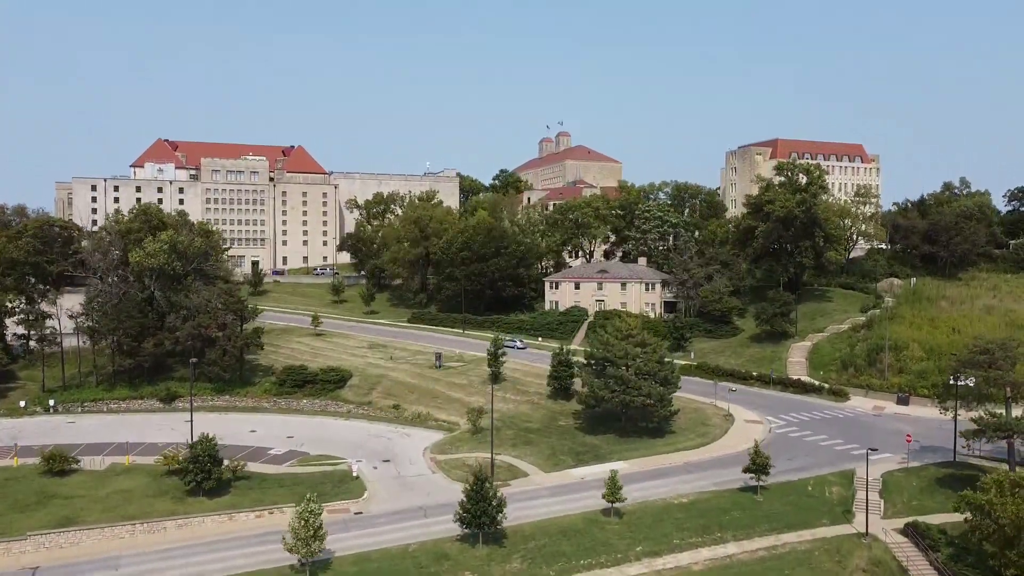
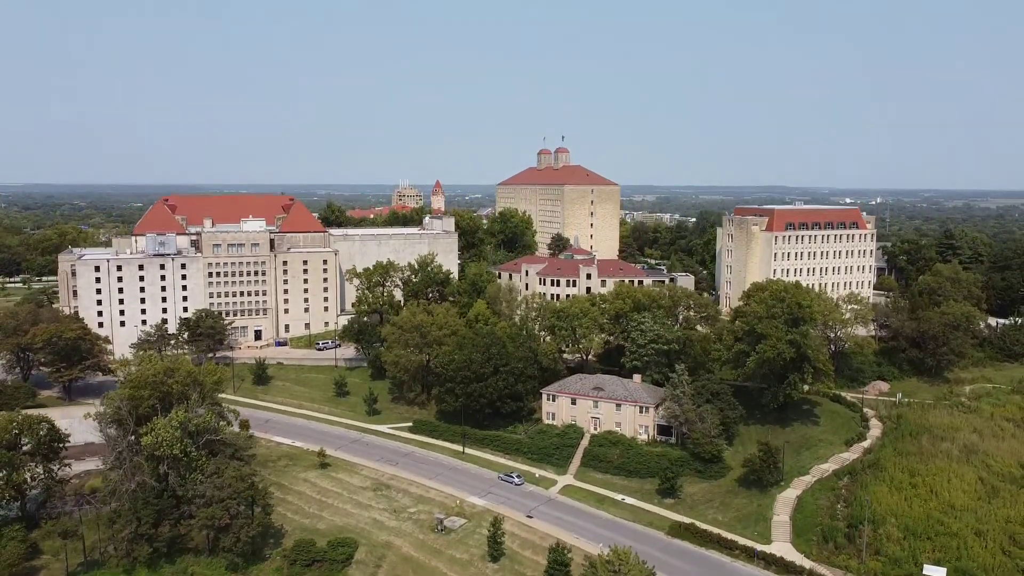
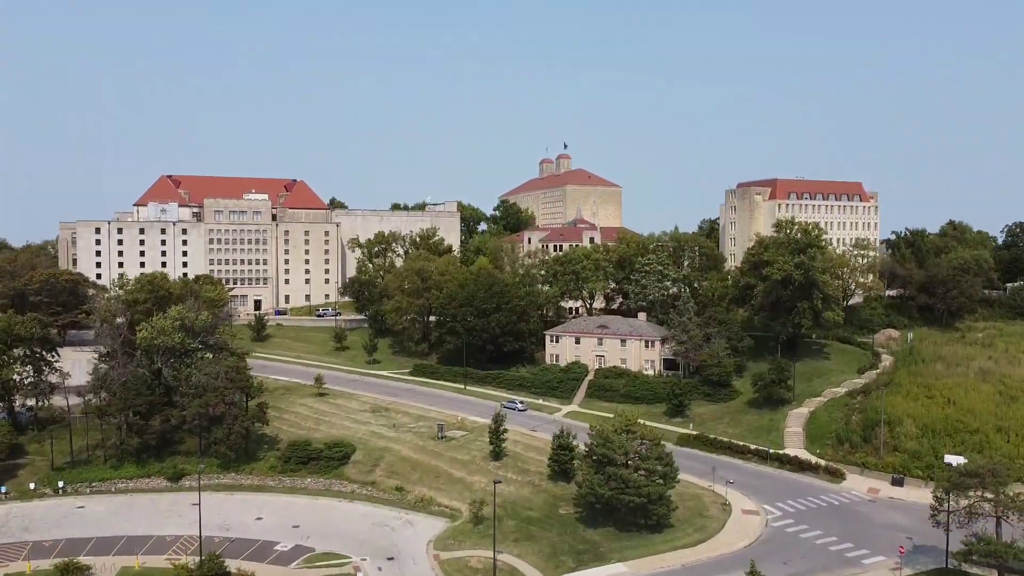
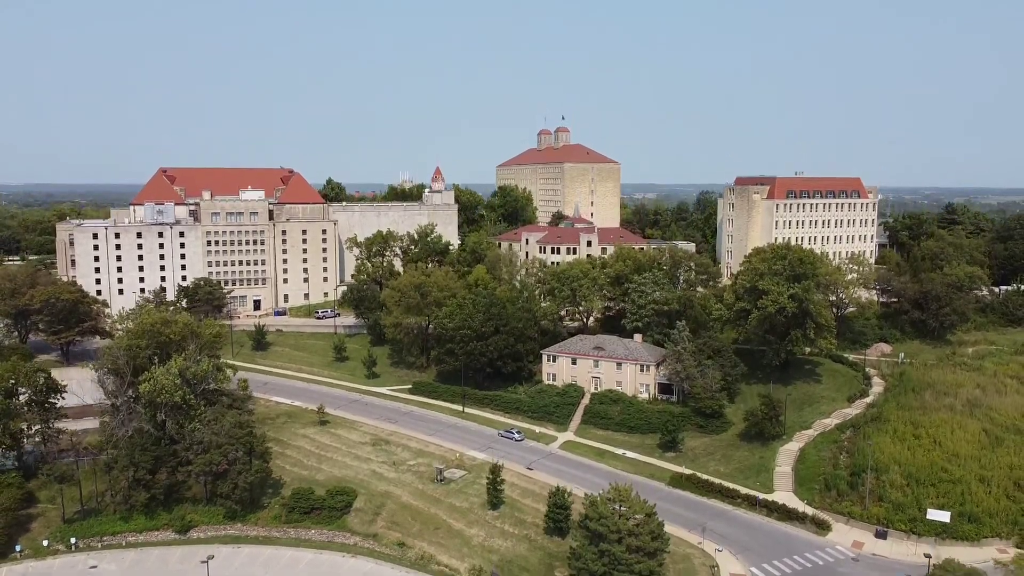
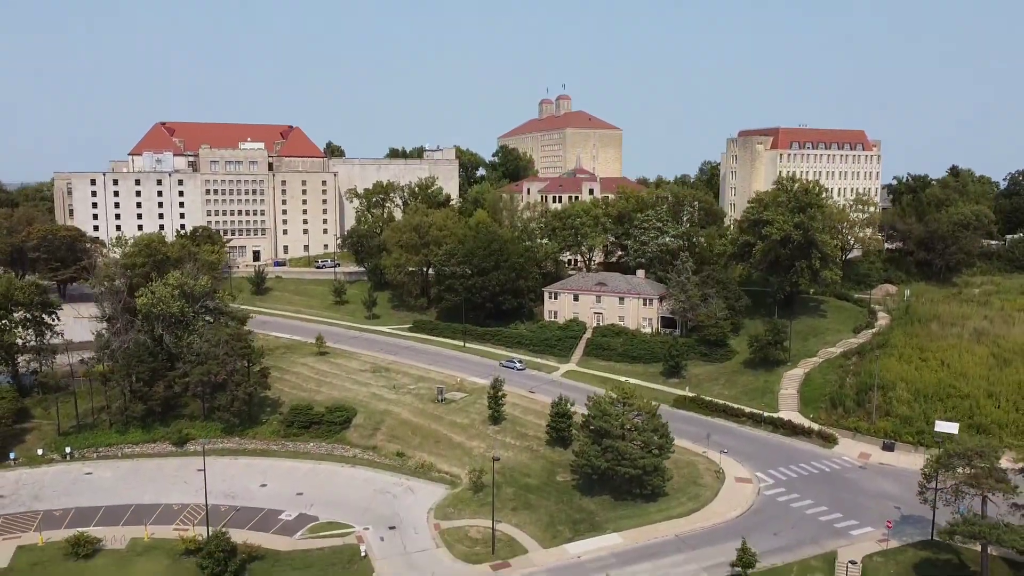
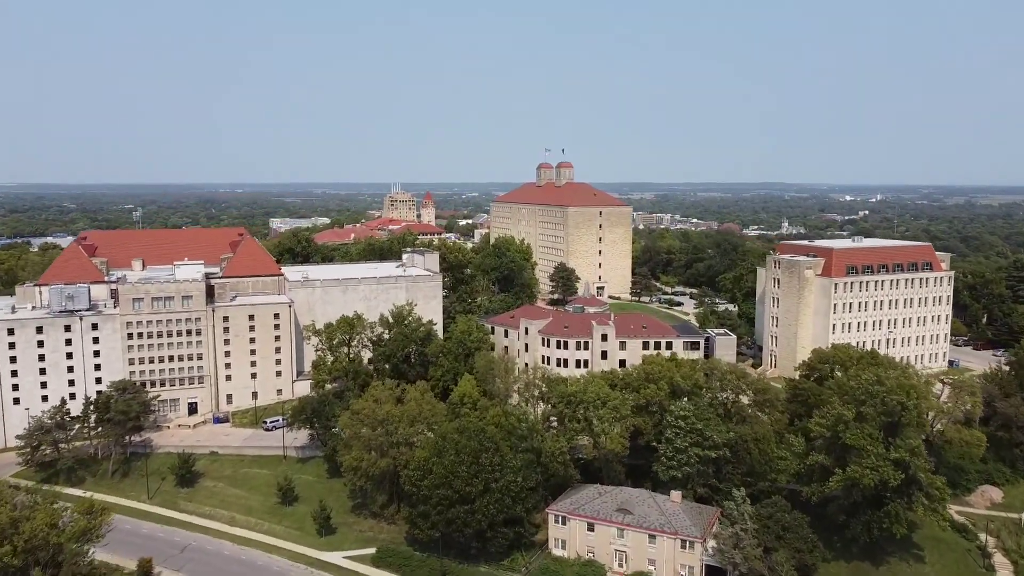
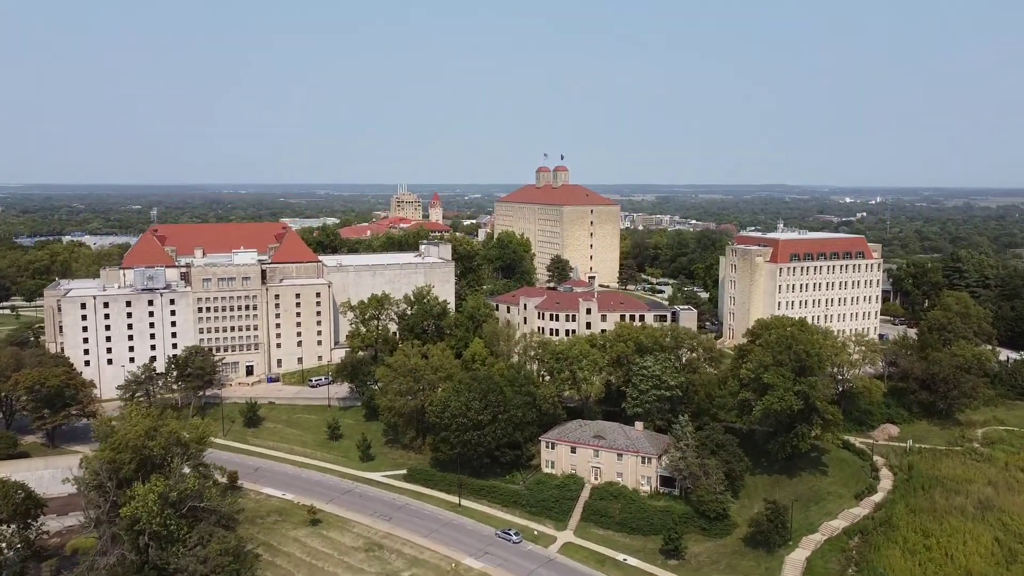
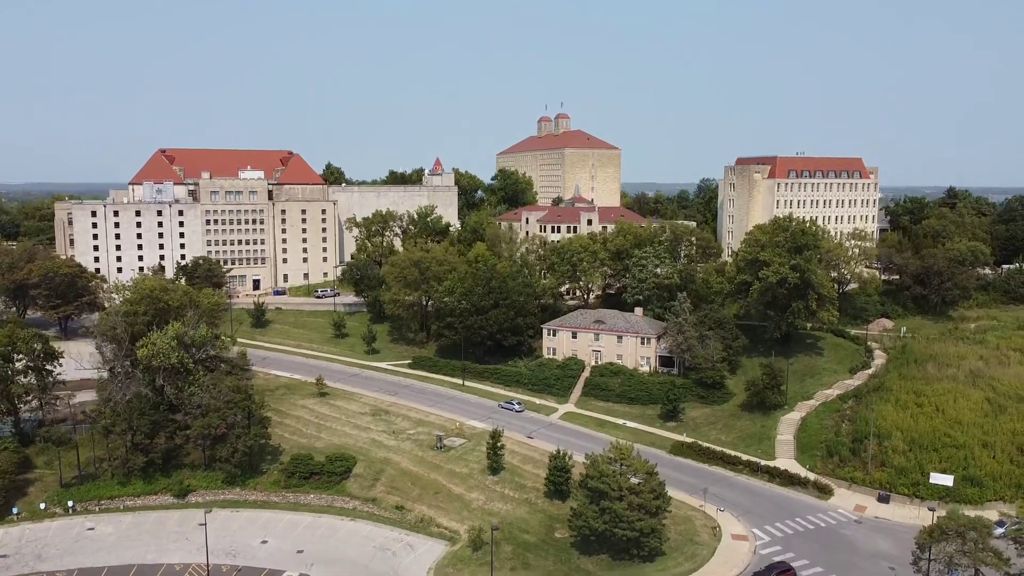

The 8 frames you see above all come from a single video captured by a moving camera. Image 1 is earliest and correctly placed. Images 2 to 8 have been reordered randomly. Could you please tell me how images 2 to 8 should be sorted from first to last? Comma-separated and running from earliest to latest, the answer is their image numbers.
3, 5, 8, 4, 2, 7, 6
